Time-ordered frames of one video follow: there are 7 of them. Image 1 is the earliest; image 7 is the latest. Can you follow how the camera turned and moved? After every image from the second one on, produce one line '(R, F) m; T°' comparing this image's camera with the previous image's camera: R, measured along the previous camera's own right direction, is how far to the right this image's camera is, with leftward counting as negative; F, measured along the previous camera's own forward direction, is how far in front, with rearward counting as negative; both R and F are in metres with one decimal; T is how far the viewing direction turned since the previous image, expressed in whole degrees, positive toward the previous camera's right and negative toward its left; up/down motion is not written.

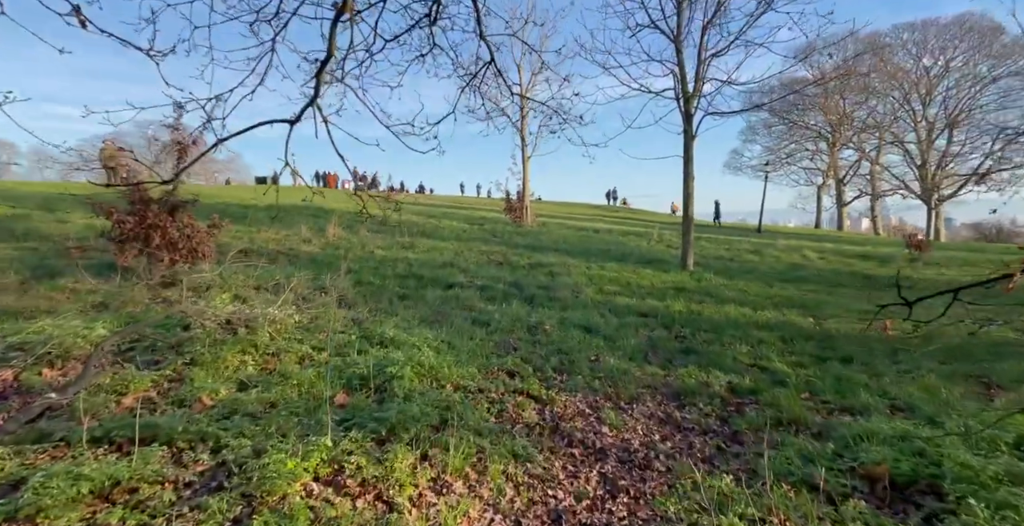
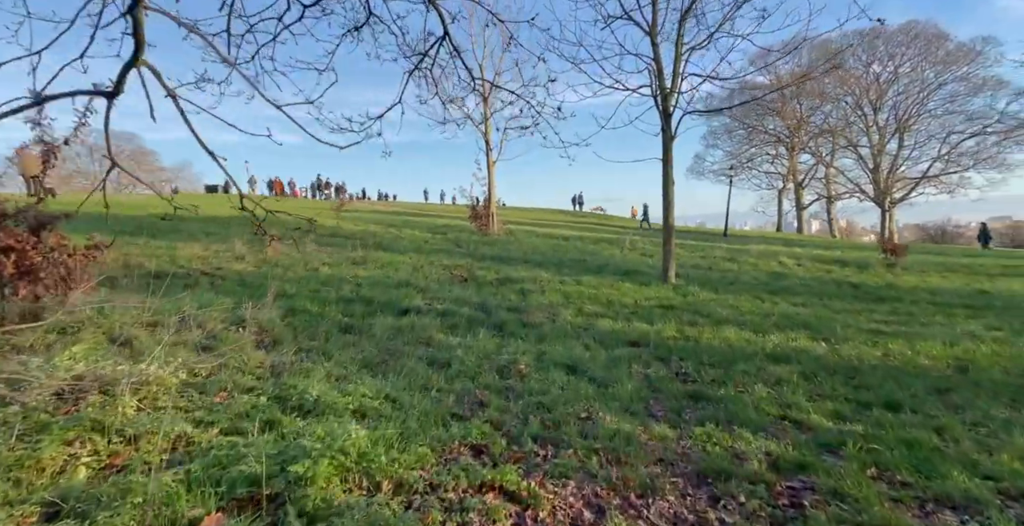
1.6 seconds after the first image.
(0.0, +1.4) m; +4°
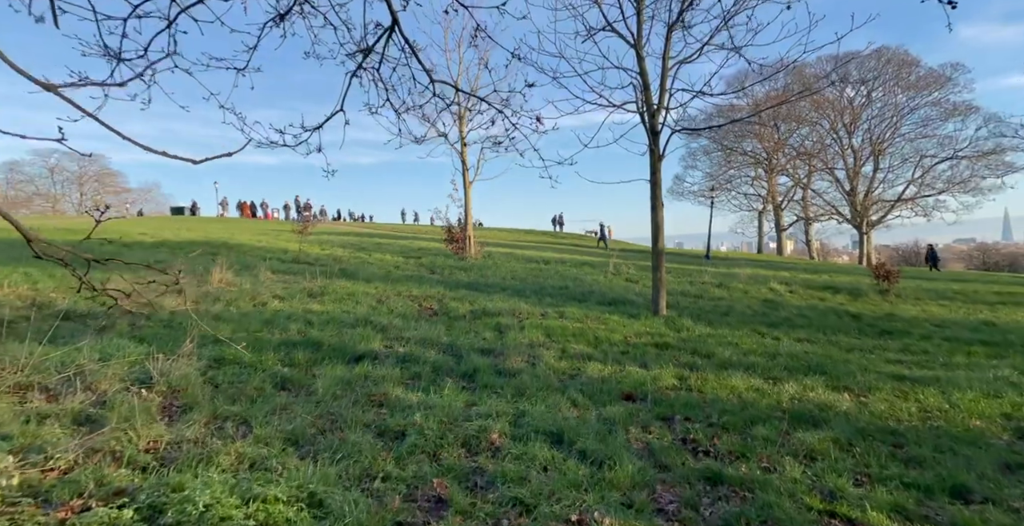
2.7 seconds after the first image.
(+0.1, +1.1) m; +2°
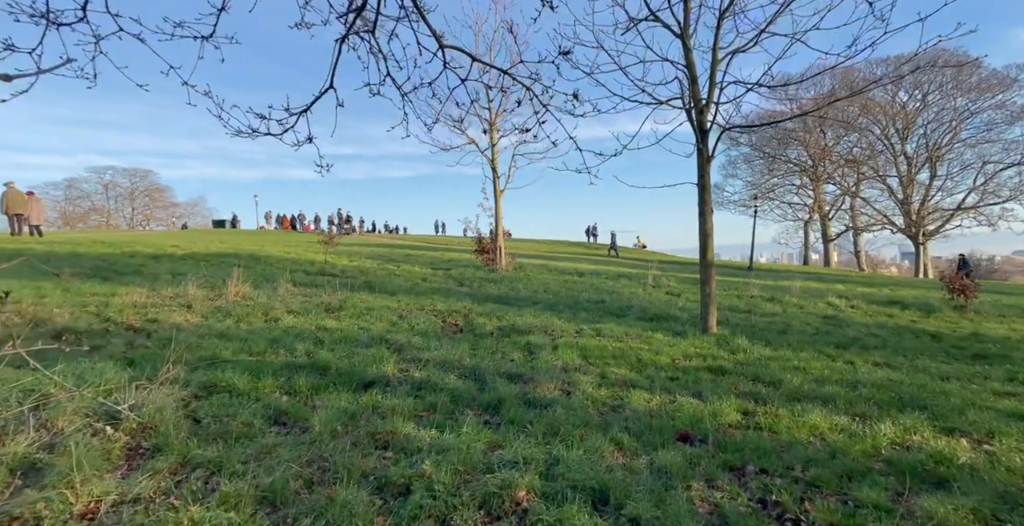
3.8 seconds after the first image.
(0.0, +1.0) m; -4°
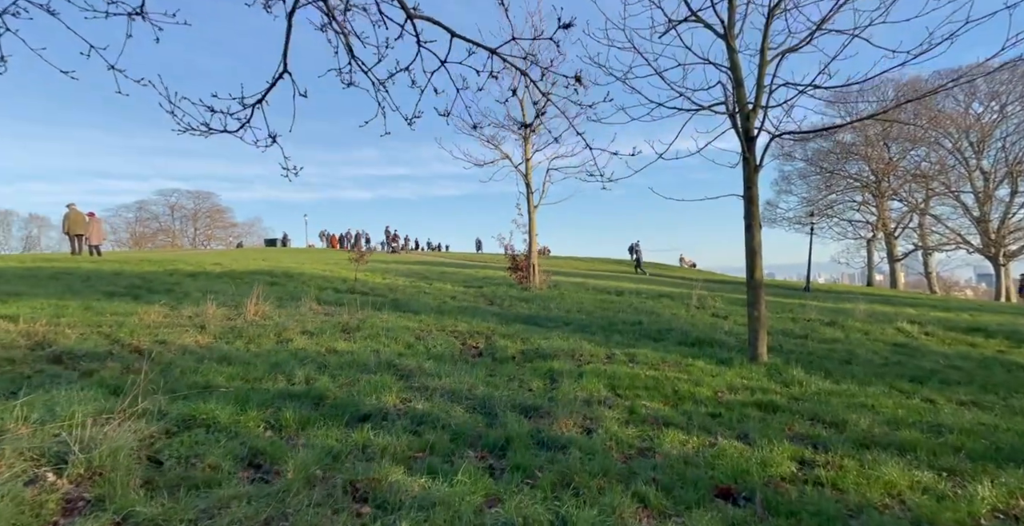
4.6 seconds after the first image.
(+0.3, +0.7) m; -5°
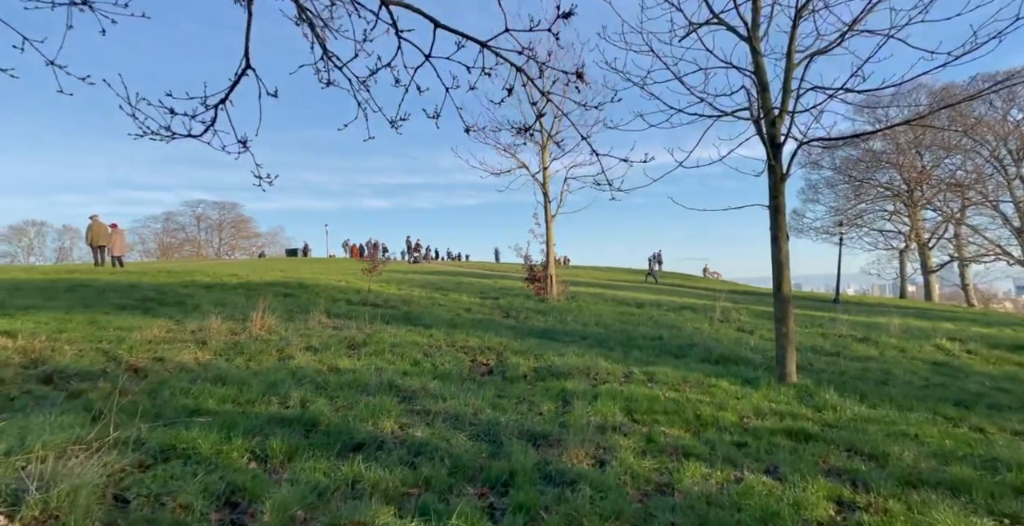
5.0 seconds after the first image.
(+0.1, +0.4) m; -2°
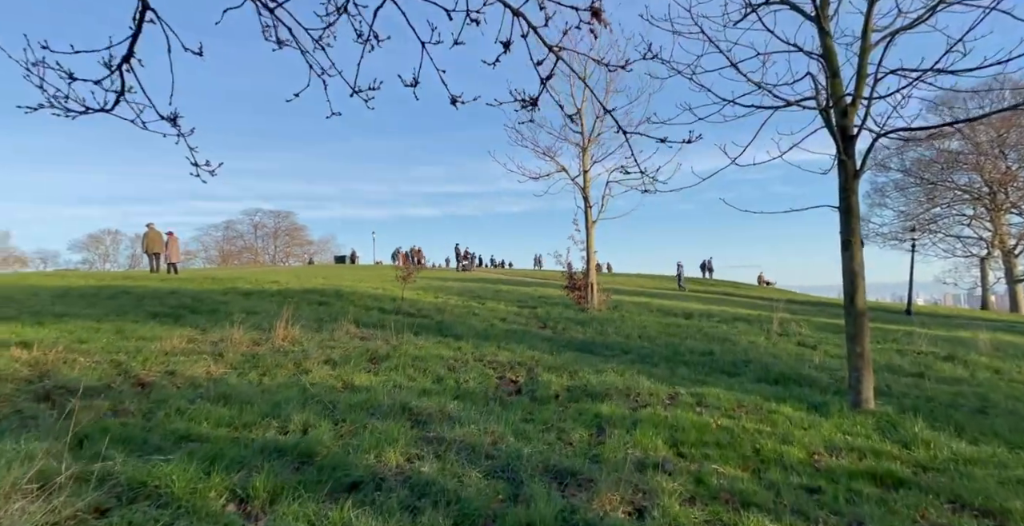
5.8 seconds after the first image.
(+0.2, +0.8) m; -5°
